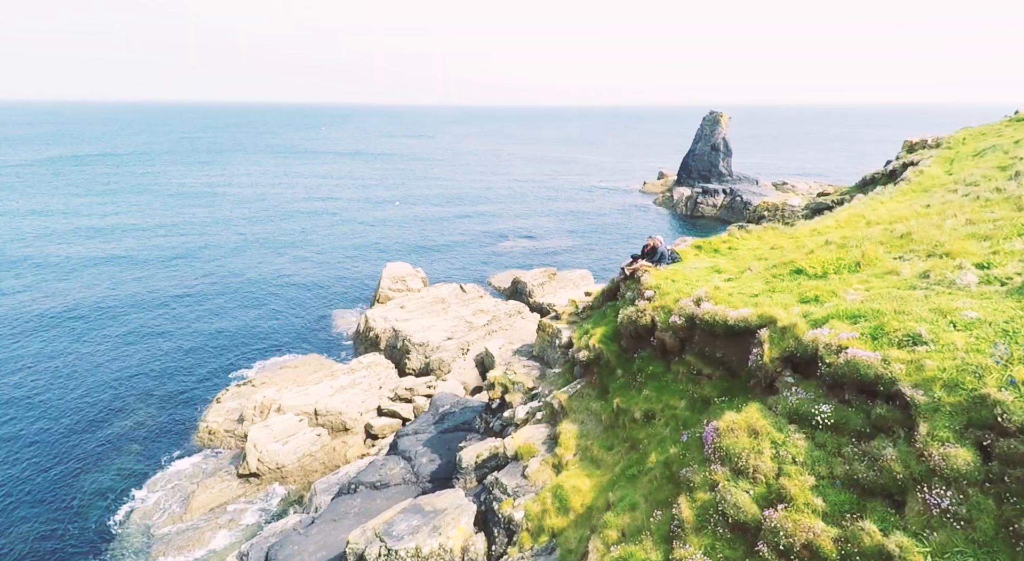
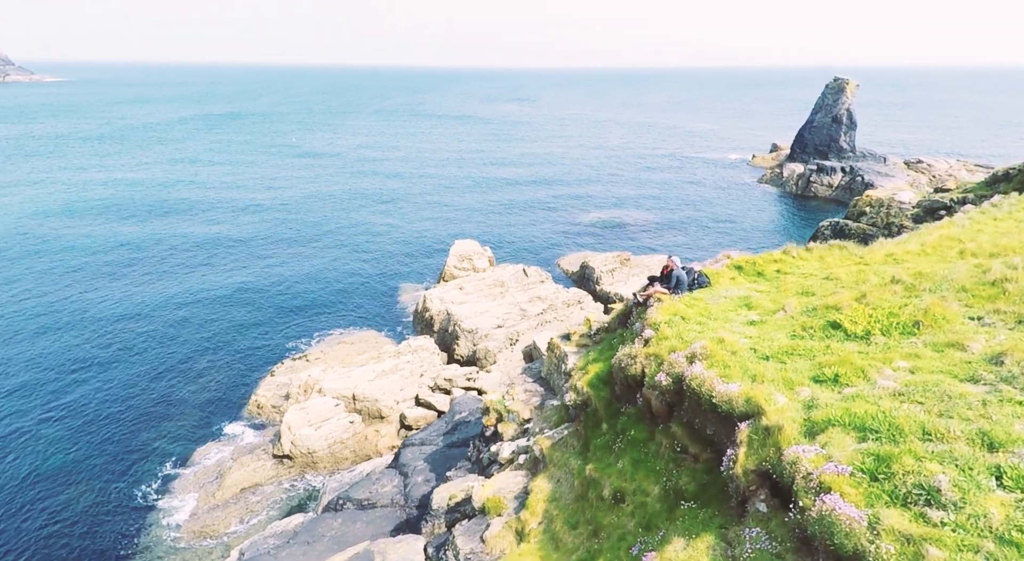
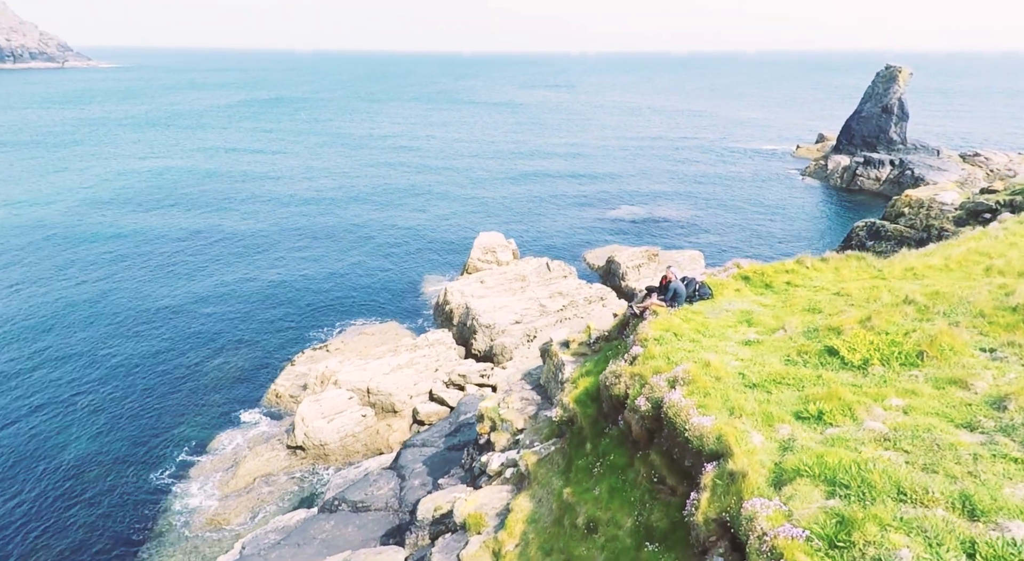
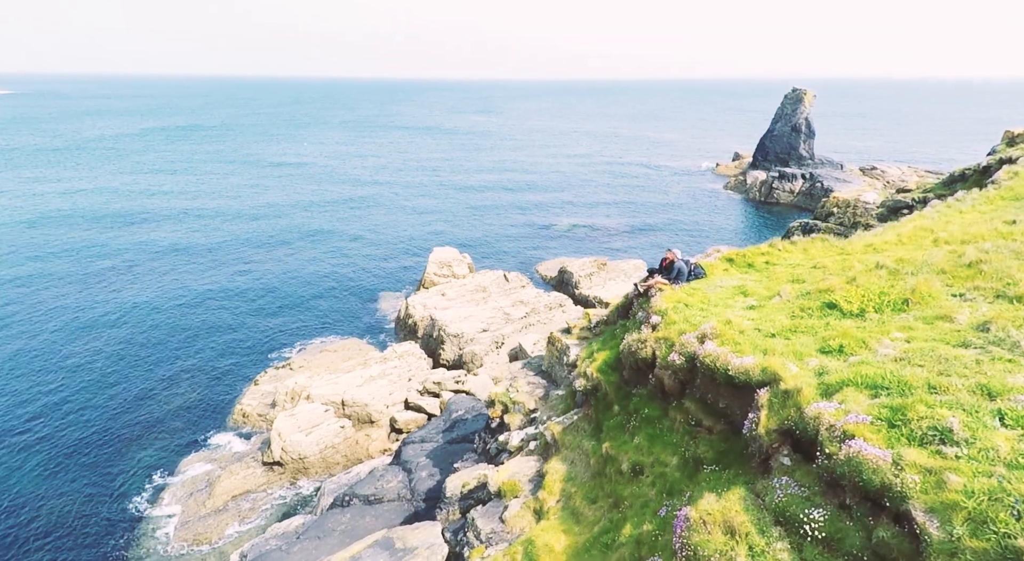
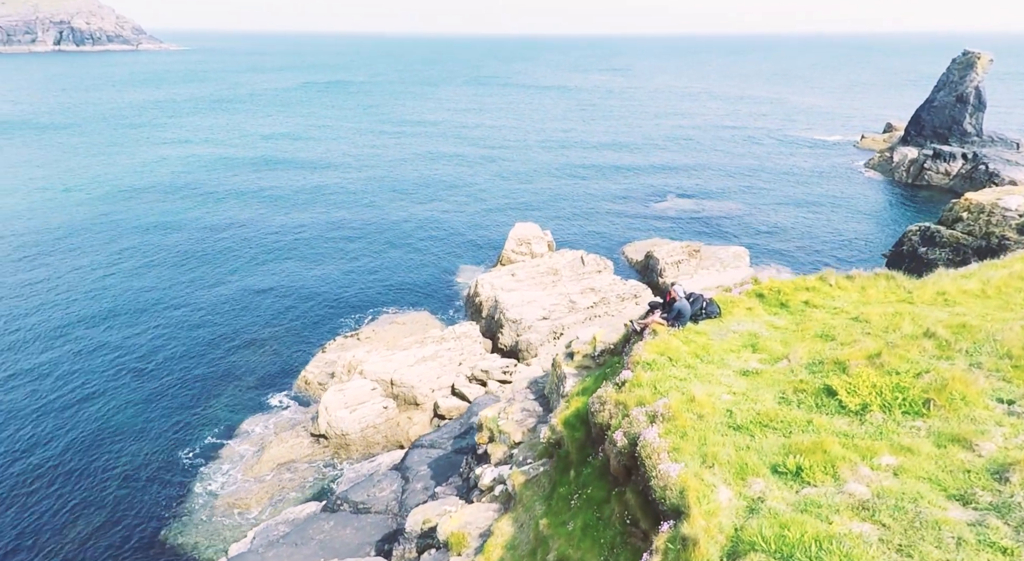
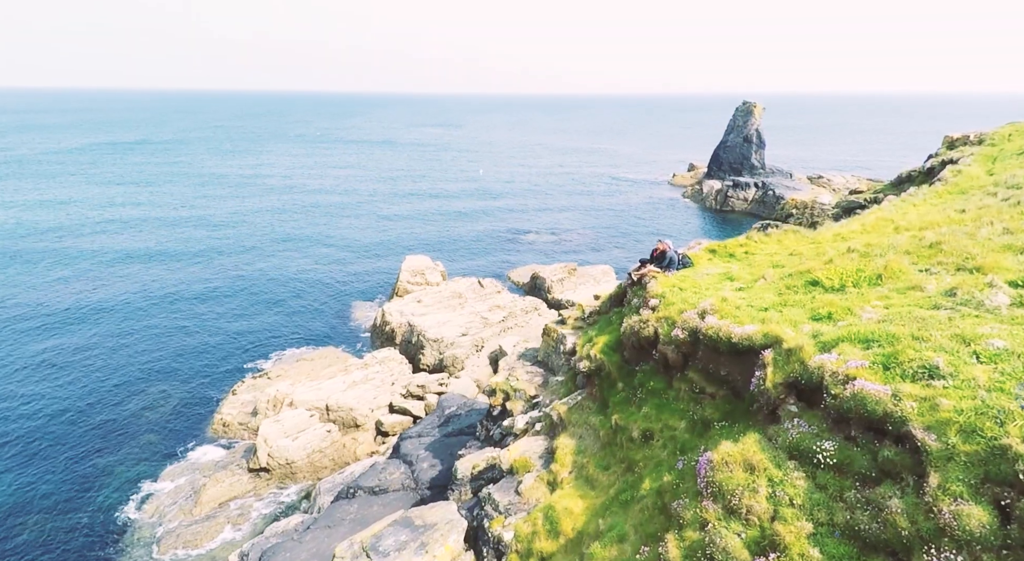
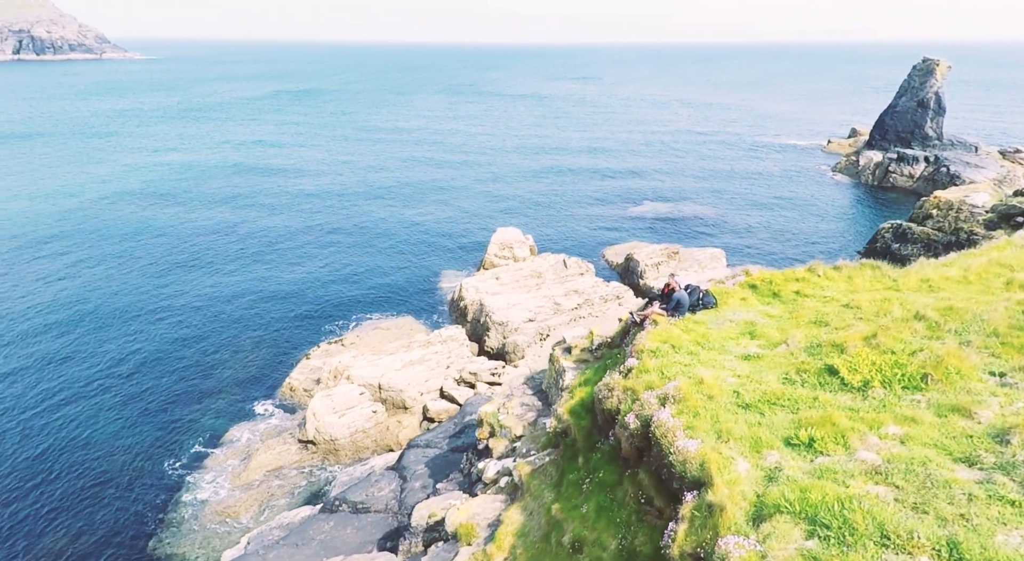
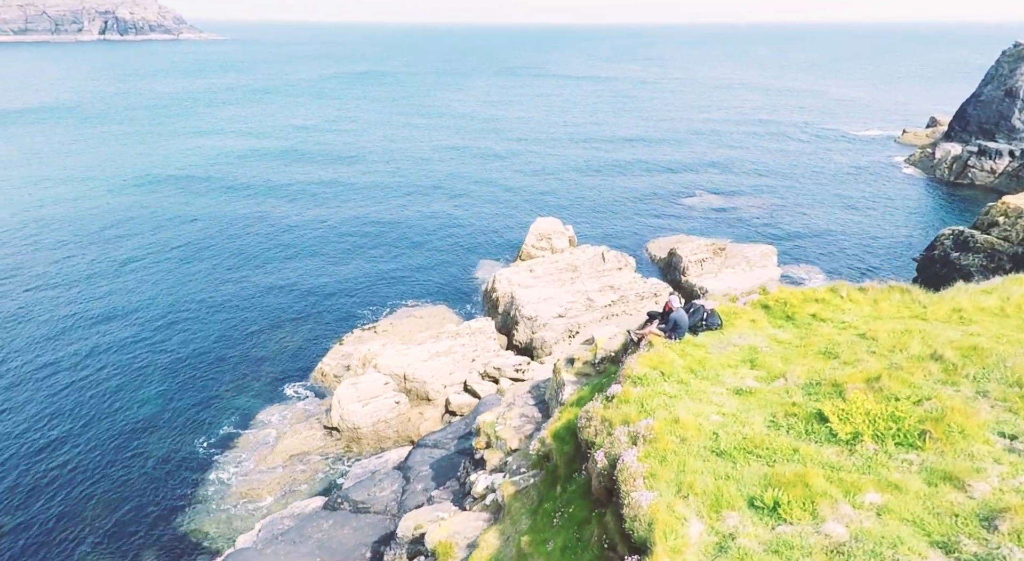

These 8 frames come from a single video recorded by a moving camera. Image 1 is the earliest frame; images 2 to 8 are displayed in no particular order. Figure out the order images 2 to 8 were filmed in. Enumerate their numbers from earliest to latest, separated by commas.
6, 4, 2, 3, 7, 5, 8
